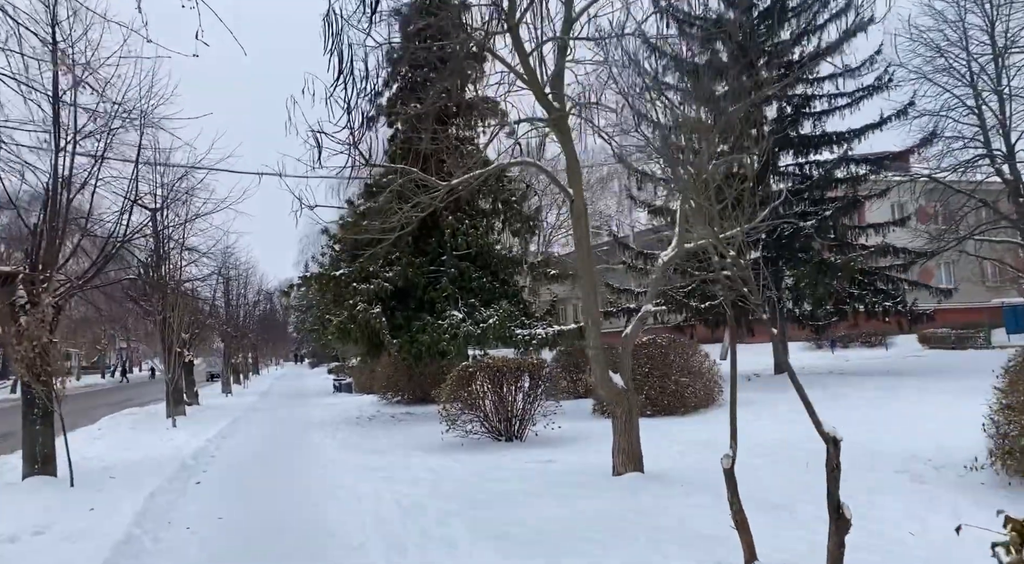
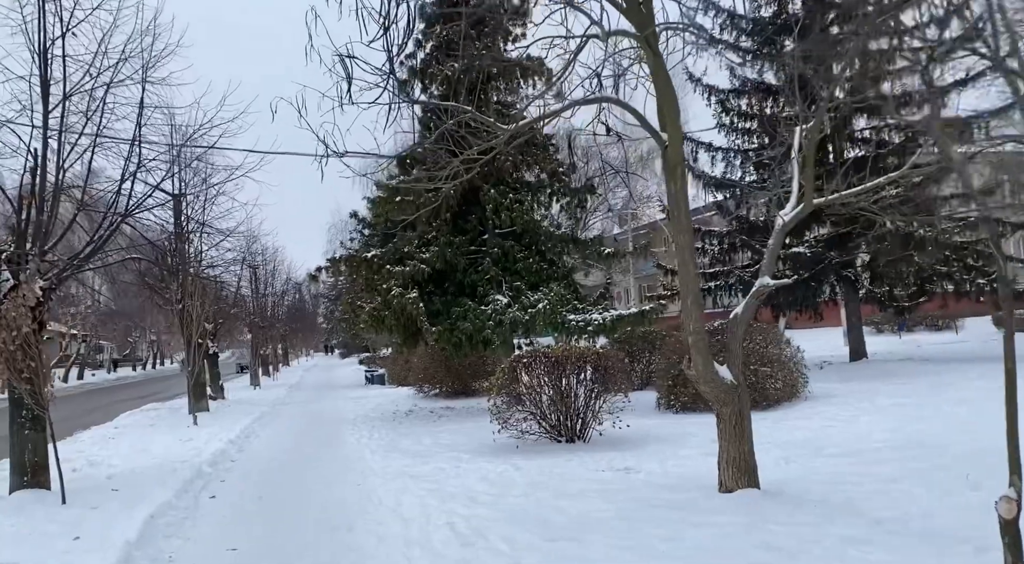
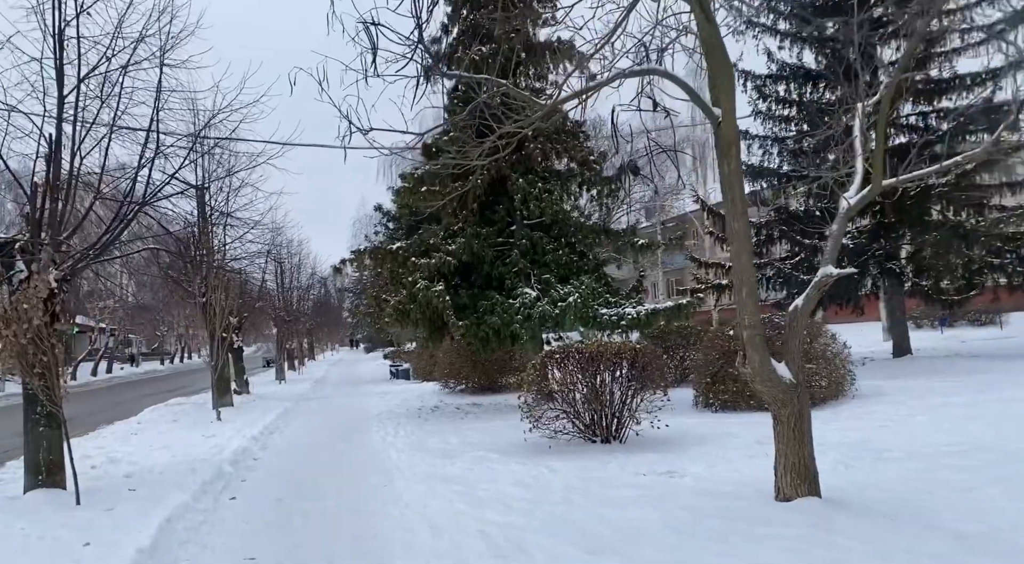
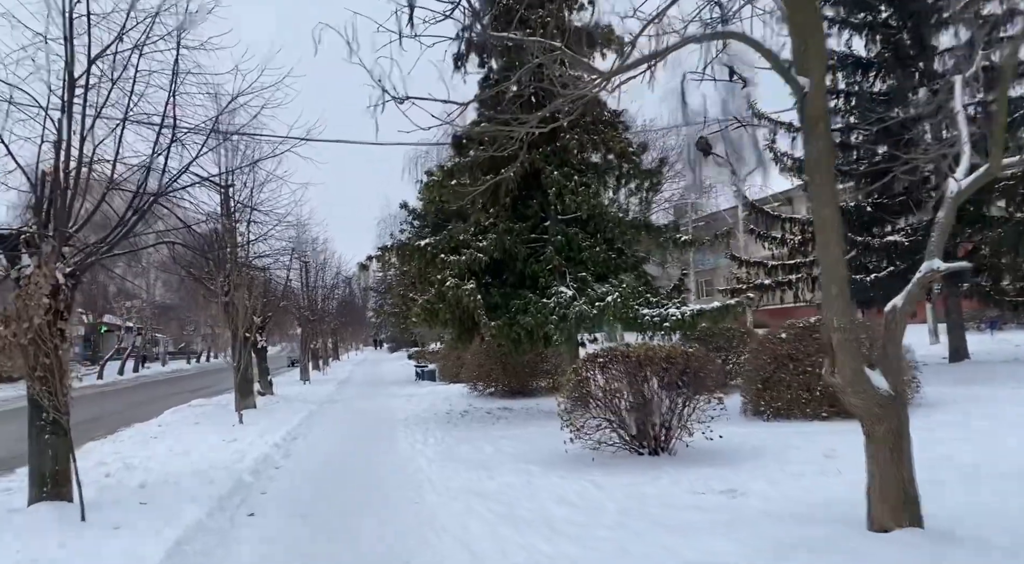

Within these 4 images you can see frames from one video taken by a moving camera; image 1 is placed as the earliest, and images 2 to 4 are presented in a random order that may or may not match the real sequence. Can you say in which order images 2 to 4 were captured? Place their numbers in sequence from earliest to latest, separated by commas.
2, 3, 4
